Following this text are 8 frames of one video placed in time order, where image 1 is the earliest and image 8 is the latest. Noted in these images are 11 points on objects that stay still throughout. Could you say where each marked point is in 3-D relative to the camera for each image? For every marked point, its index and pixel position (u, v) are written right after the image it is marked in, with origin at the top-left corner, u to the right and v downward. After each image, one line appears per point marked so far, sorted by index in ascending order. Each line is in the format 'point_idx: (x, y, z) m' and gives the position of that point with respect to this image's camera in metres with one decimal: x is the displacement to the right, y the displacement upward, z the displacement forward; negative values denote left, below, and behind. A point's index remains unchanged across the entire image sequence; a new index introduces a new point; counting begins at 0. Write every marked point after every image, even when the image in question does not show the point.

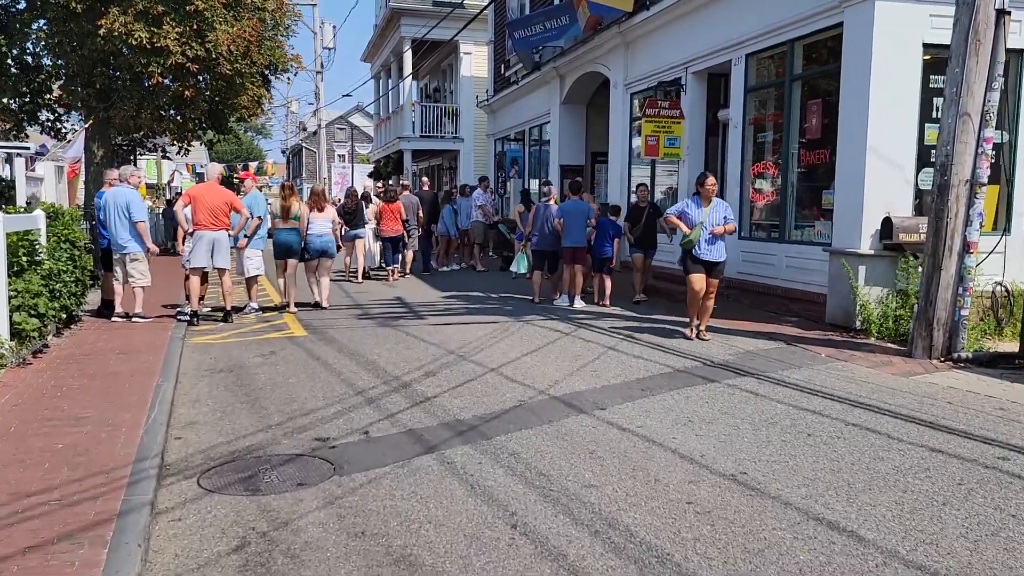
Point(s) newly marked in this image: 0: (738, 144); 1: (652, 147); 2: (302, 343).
0: (+3.4, +2.1, +11.8) m
1: (+2.3, +2.3, +13.2) m
2: (-2.4, -0.6, +9.0) m
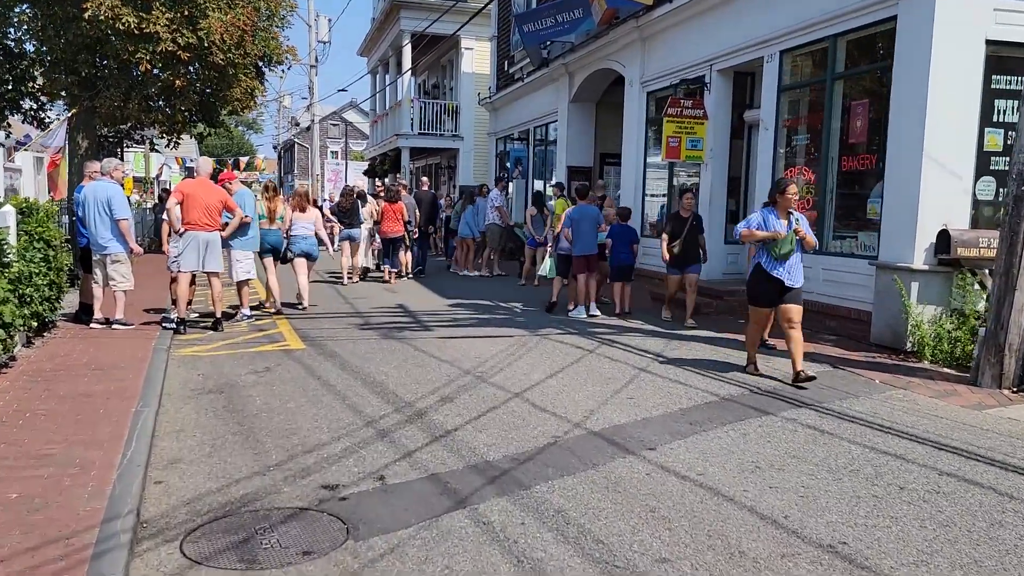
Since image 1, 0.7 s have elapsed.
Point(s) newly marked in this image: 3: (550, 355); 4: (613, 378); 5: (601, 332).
0: (+3.6, +2.0, +11.0) m
1: (+2.5, +2.2, +12.4) m
2: (-2.2, -0.7, +8.2) m
3: (+0.4, -0.7, +8.4) m
4: (+0.9, -0.8, +7.3) m
5: (+1.1, -0.5, +9.8) m
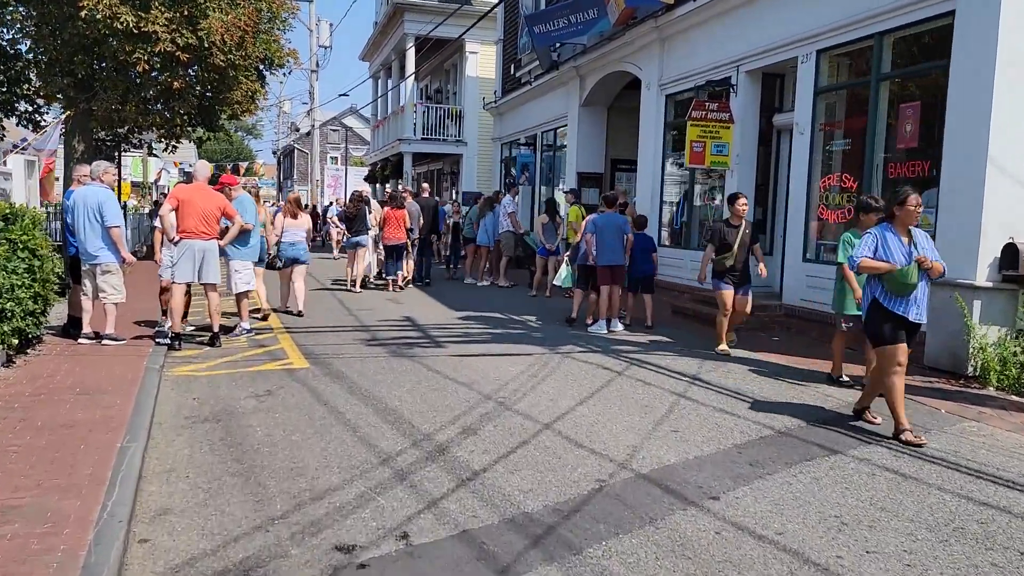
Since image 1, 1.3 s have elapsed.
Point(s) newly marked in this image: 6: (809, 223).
0: (+3.8, +1.8, +10.3) m
1: (+2.7, +2.0, +11.8) m
2: (-1.9, -0.9, +7.5) m
3: (+0.6, -0.9, +7.7) m
4: (+1.2, -1.0, +6.6) m
5: (+1.3, -0.7, +9.1) m
6: (+3.8, +0.8, +10.3) m
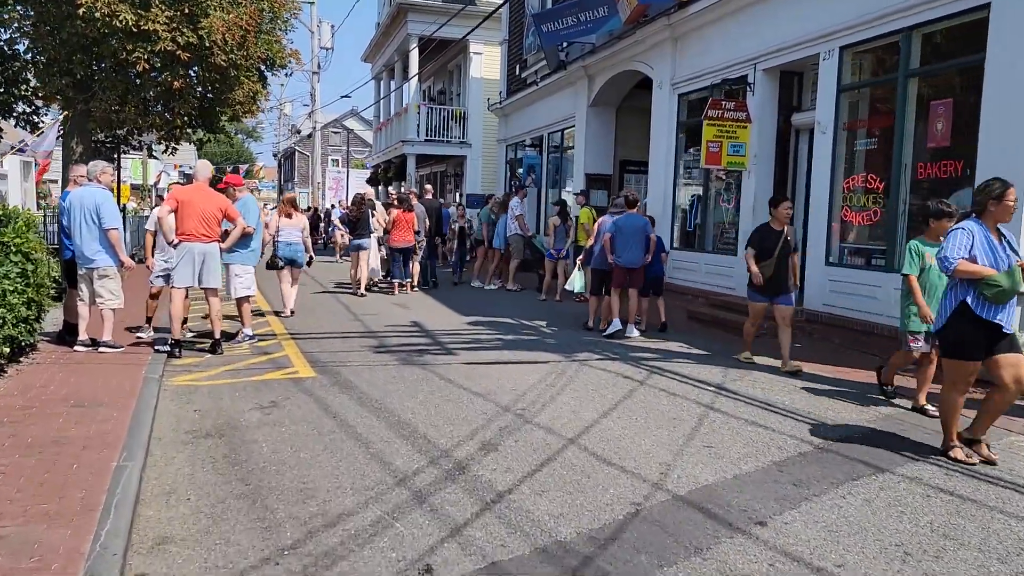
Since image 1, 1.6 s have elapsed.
0: (+3.9, +1.7, +10.0) m
1: (+2.9, +1.9, +11.4) m
2: (-1.8, -0.9, +7.1) m
3: (+0.8, -0.9, +7.3) m
4: (+1.3, -1.0, +6.3) m
5: (+1.5, -0.8, +8.7) m
6: (+4.0, +0.8, +10.0) m
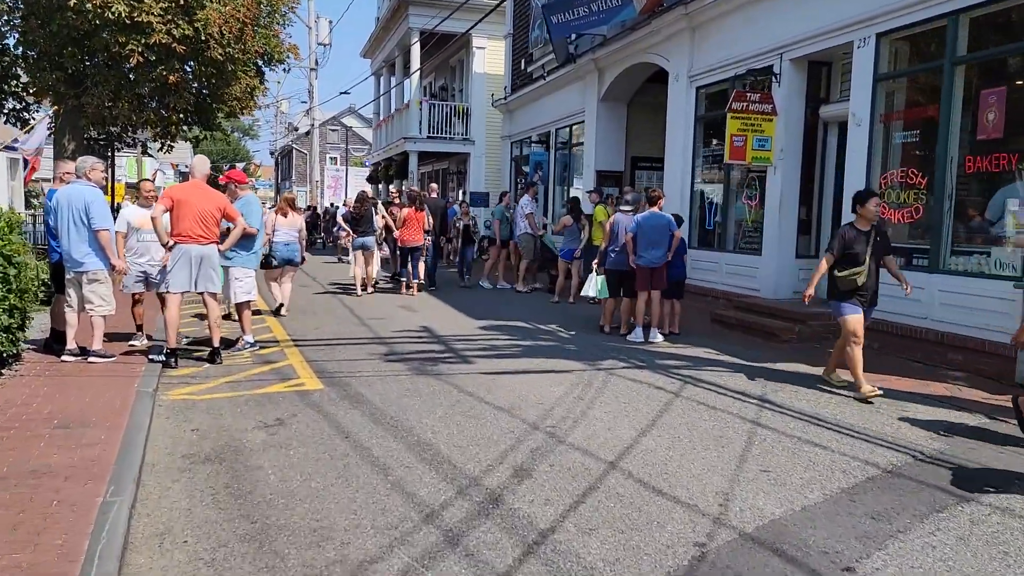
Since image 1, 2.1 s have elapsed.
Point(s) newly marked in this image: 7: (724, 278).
0: (+4.1, +1.7, +9.4) m
1: (+3.1, +1.9, +10.9) m
2: (-1.6, -1.0, +6.5) m
3: (+1.0, -0.9, +6.7) m
4: (+1.5, -1.1, +5.7) m
5: (+1.7, -0.8, +8.2) m
6: (+4.2, +0.8, +9.4) m
7: (+3.3, +0.1, +12.4) m
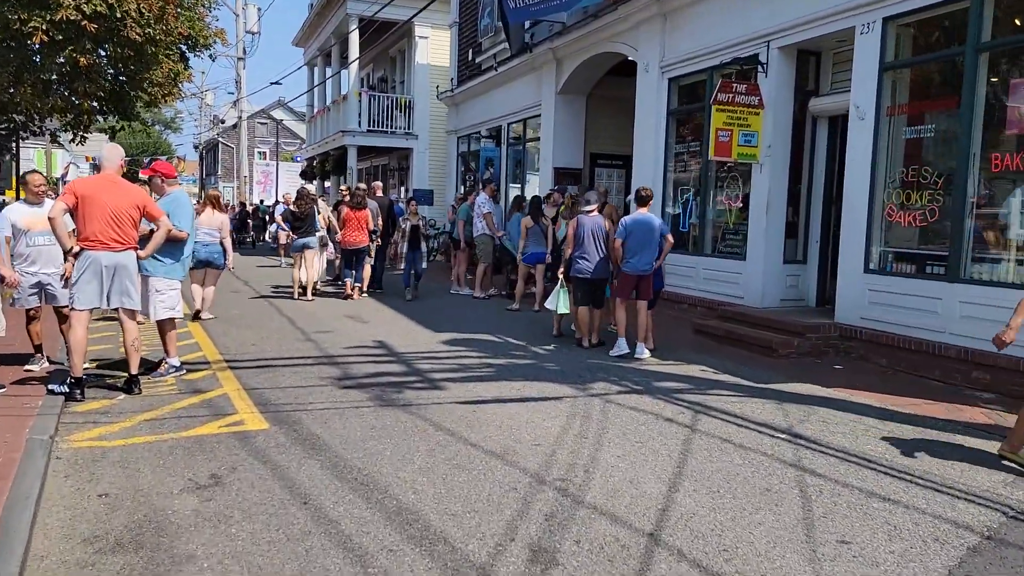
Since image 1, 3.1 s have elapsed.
0: (+3.8, +1.6, +8.6) m
1: (+2.6, +1.8, +9.9) m
2: (-1.6, -1.1, +5.3) m
3: (+0.9, -1.1, +5.7) m
4: (+1.5, -1.2, +4.7) m
5: (+1.5, -0.9, +7.2) m
6: (+3.9, +0.7, +8.6) m
7: (+2.7, 0.0, +11.5) m
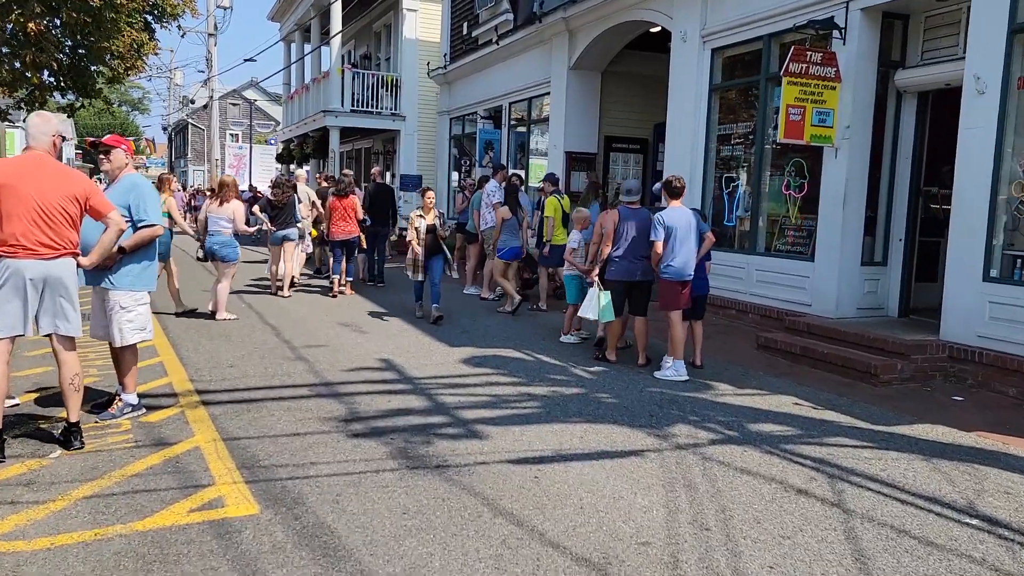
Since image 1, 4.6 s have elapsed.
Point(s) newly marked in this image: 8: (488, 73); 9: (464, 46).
0: (+4.2, +1.5, +7.0) m
1: (+3.0, +1.7, +8.3) m
2: (-1.1, -1.2, +3.6) m
3: (+1.4, -1.2, +4.1) m
4: (+2.0, -1.3, +3.1) m
5: (+1.9, -1.0, +5.6) m
6: (+4.3, +0.6, +7.0) m
7: (+3.0, 0.0, +10.0) m
8: (-0.5, +4.9, +18.2) m
9: (-1.2, +5.9, +19.5) m
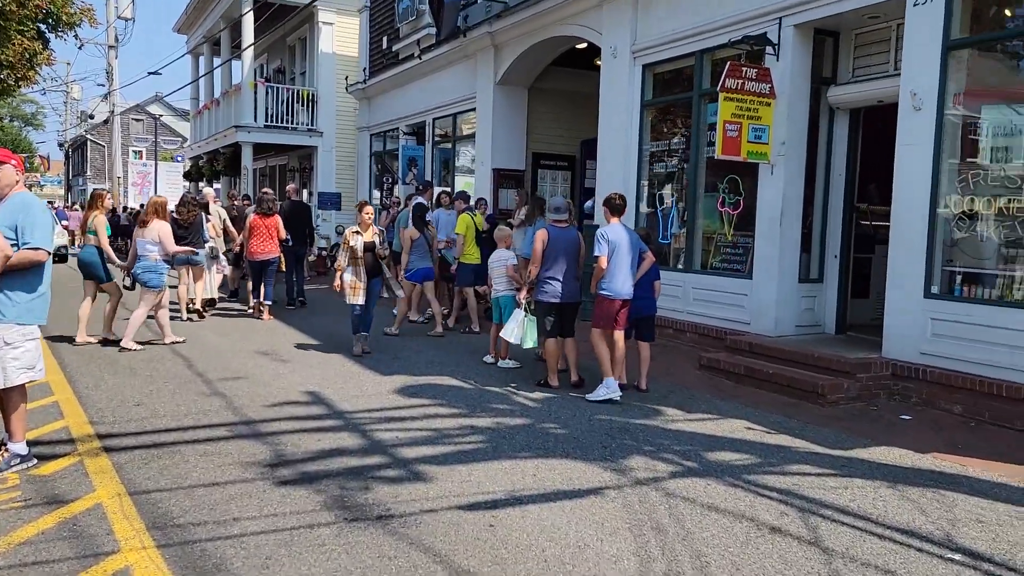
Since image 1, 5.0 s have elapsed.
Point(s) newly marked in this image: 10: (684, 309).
0: (+3.6, +1.3, +7.1) m
1: (+2.3, +1.5, +8.2) m
2: (-1.3, -1.4, +3.0) m
3: (+1.2, -1.3, +3.8) m
4: (+1.9, -1.4, +2.9) m
5: (+1.6, -1.2, +5.3) m
6: (+3.7, +0.4, +7.0) m
7: (+2.2, -0.2, +9.8) m
8: (-2.3, +4.5, +17.8) m
9: (-3.0, +5.4, +18.9) m
10: (+2.1, -0.3, +9.8) m
